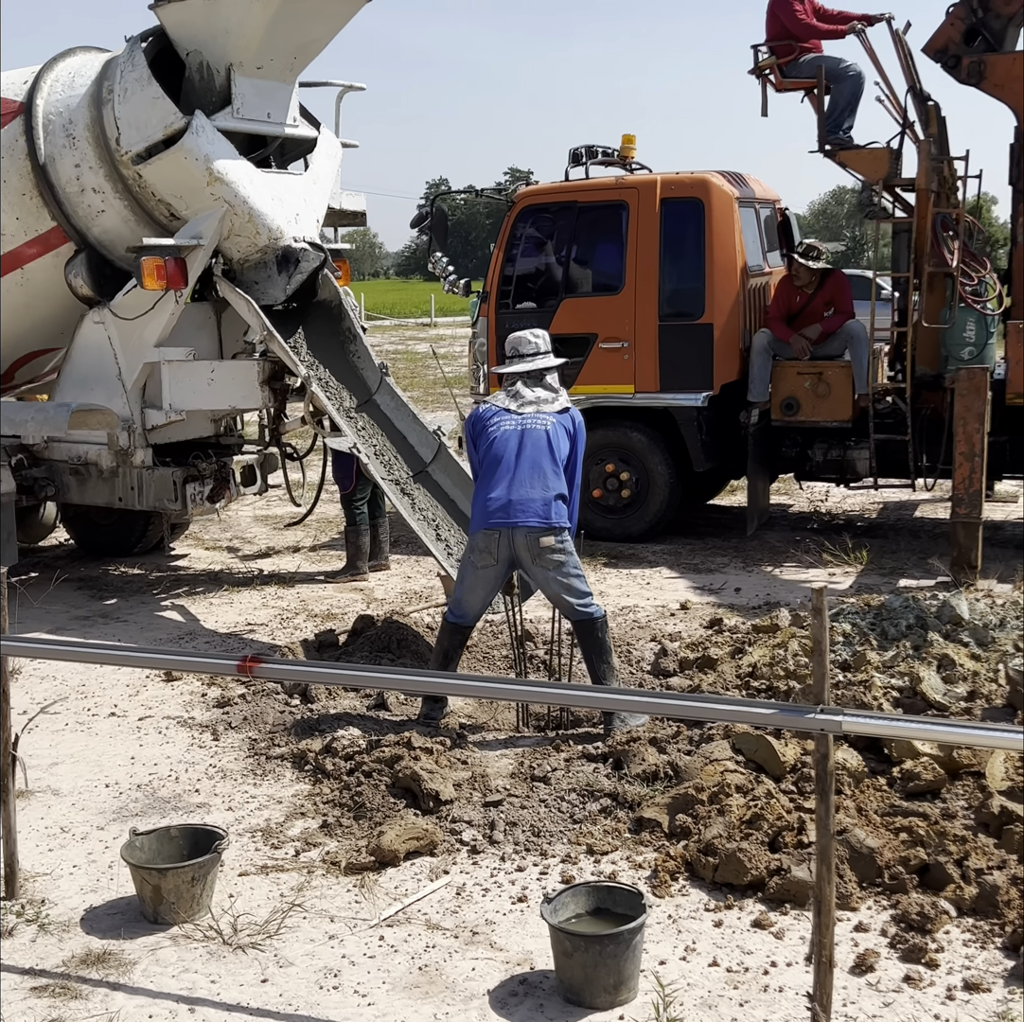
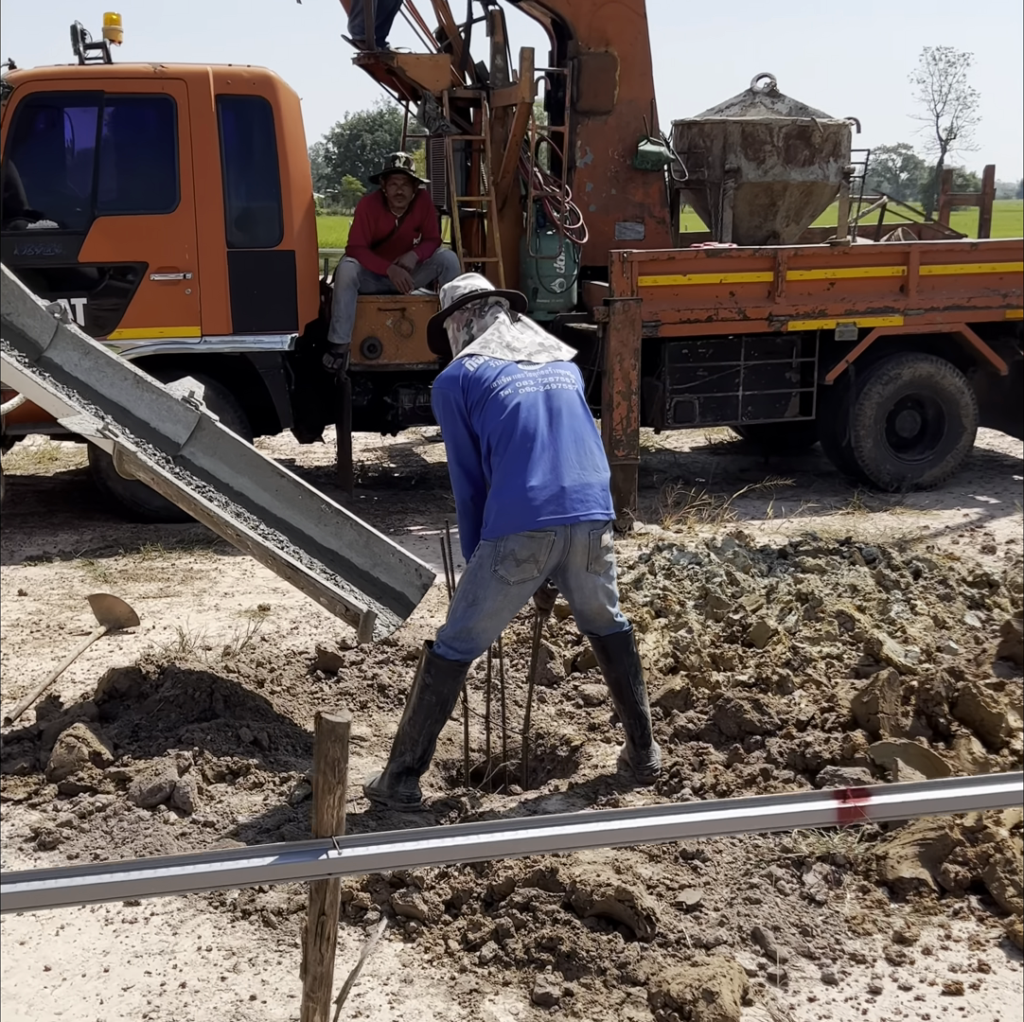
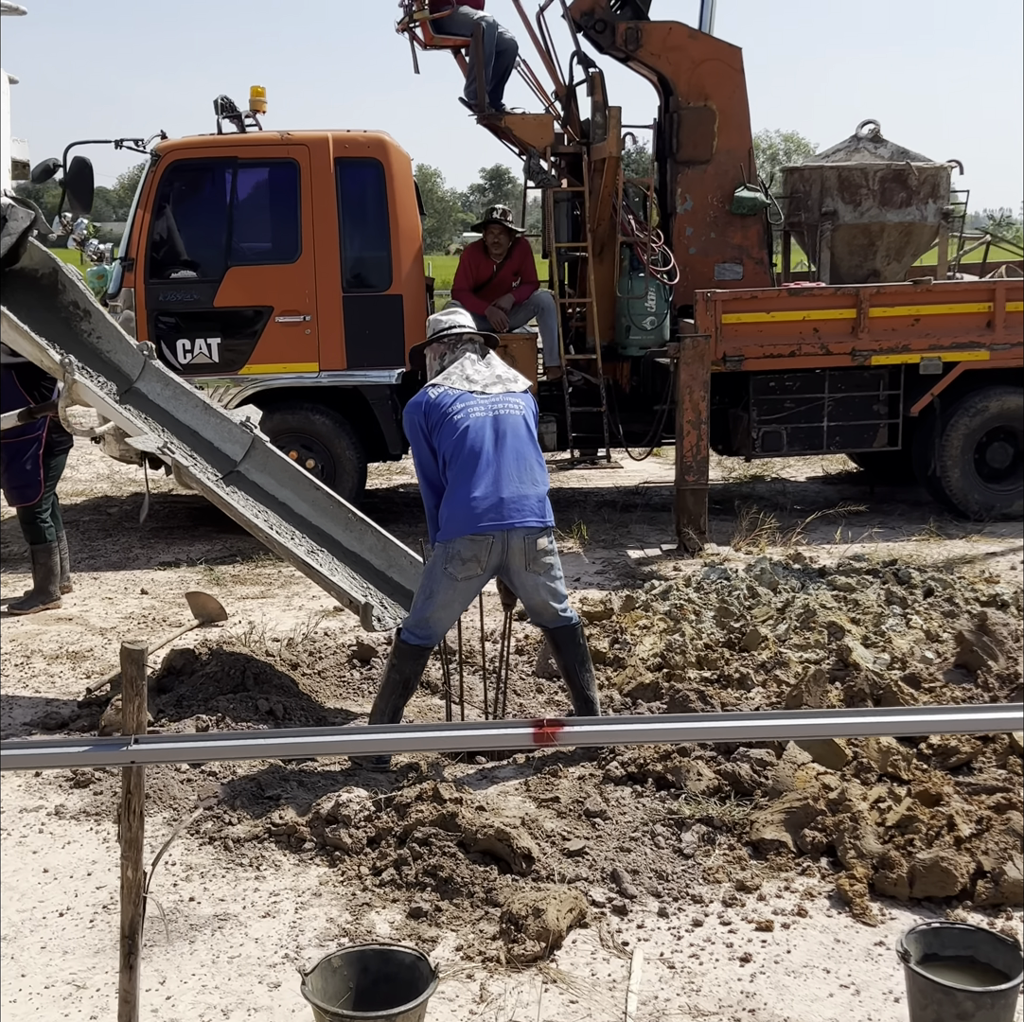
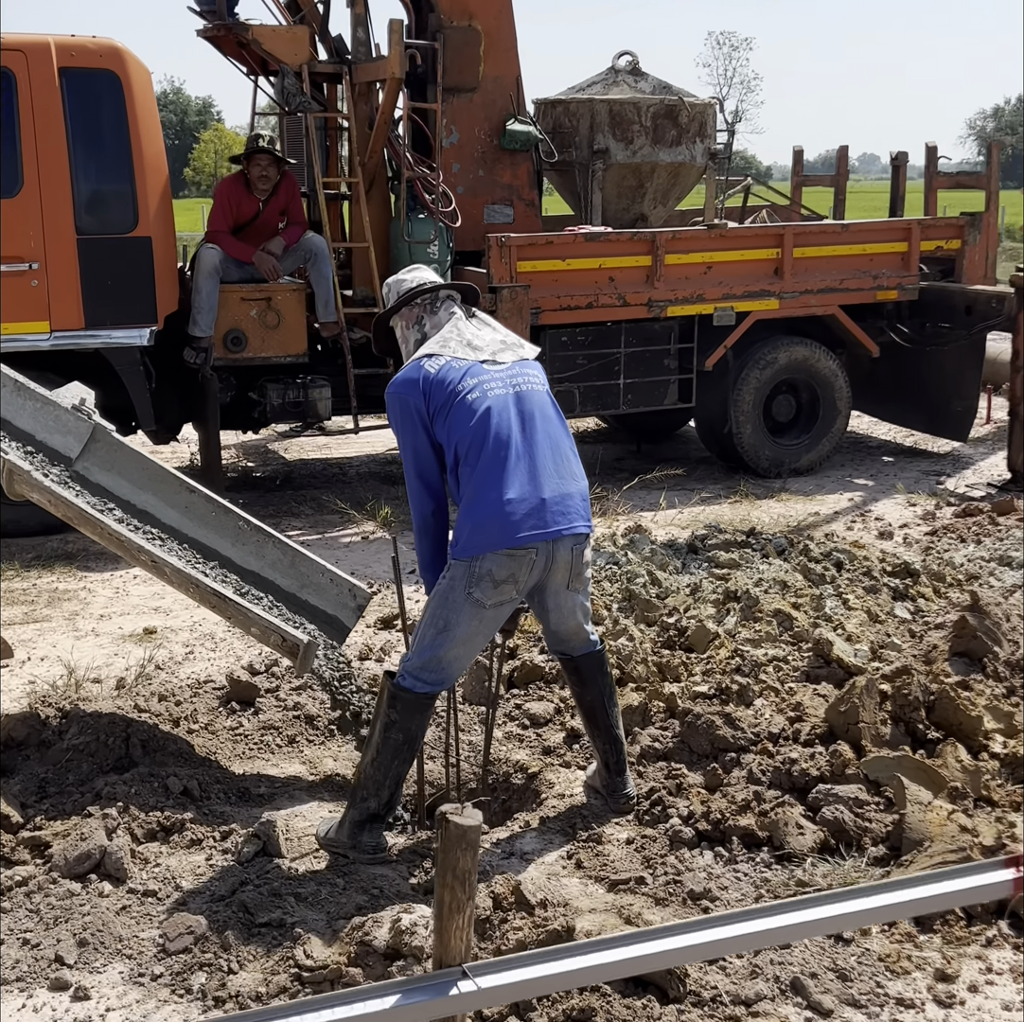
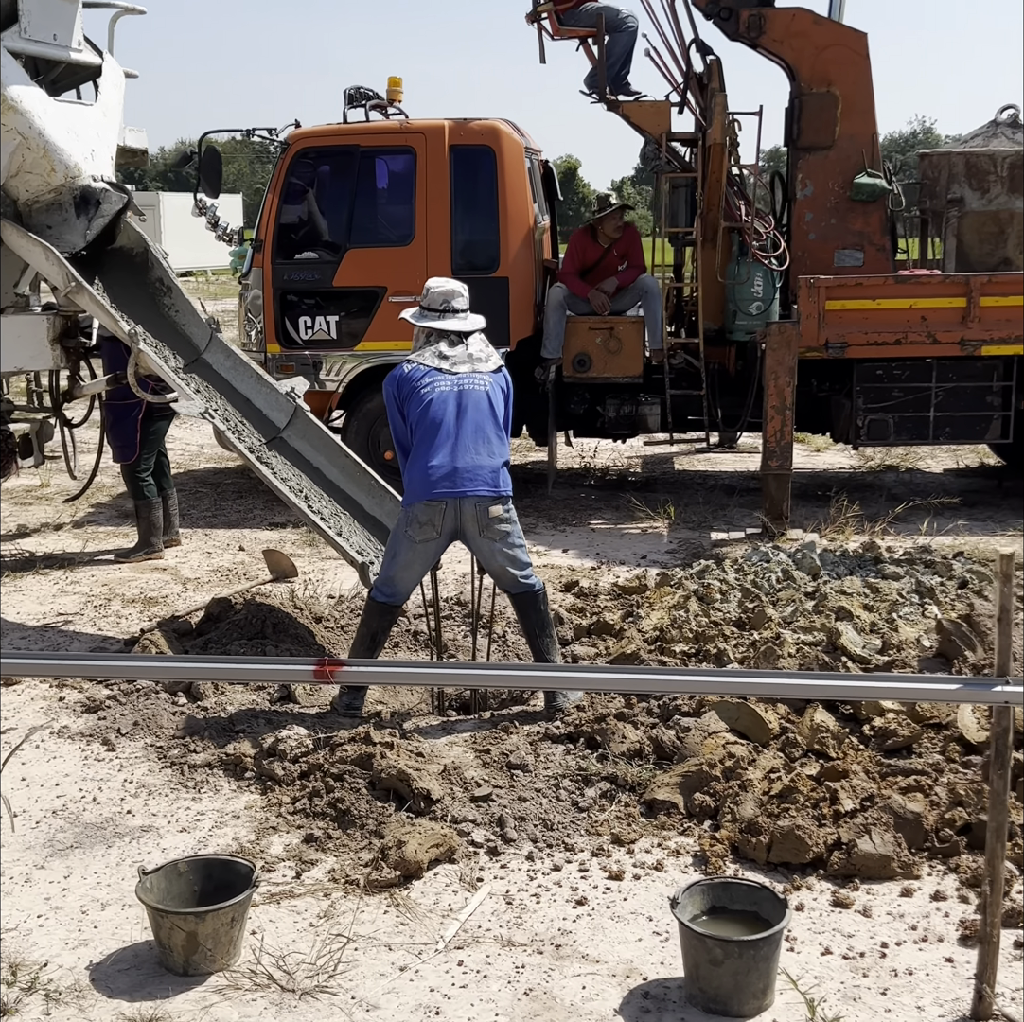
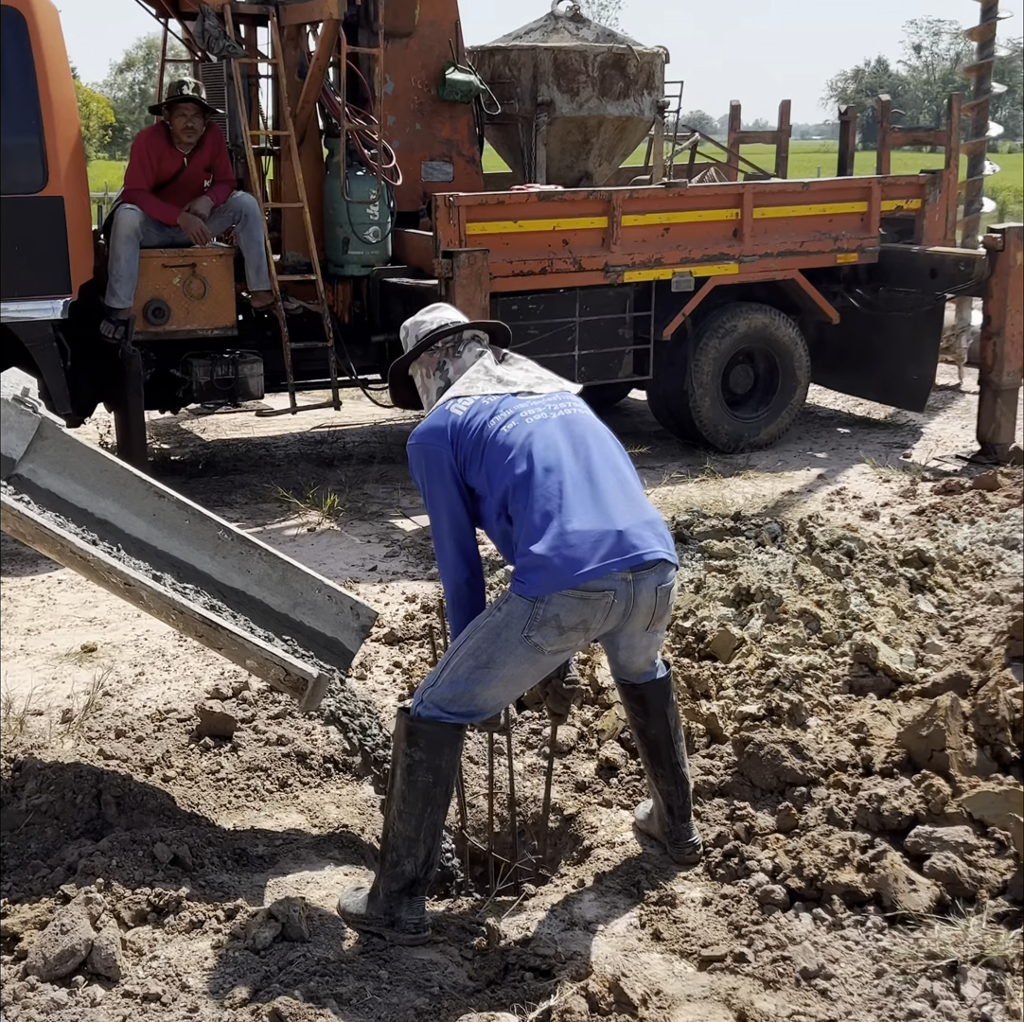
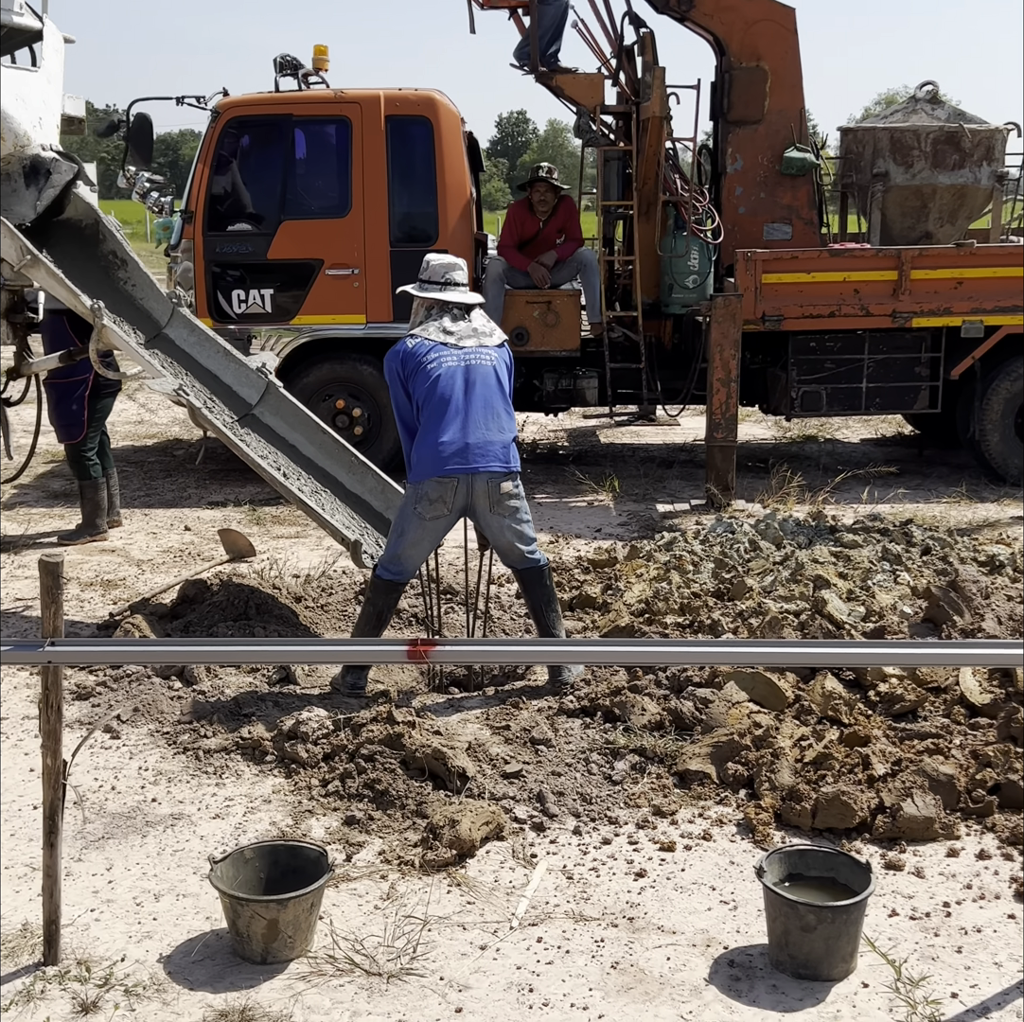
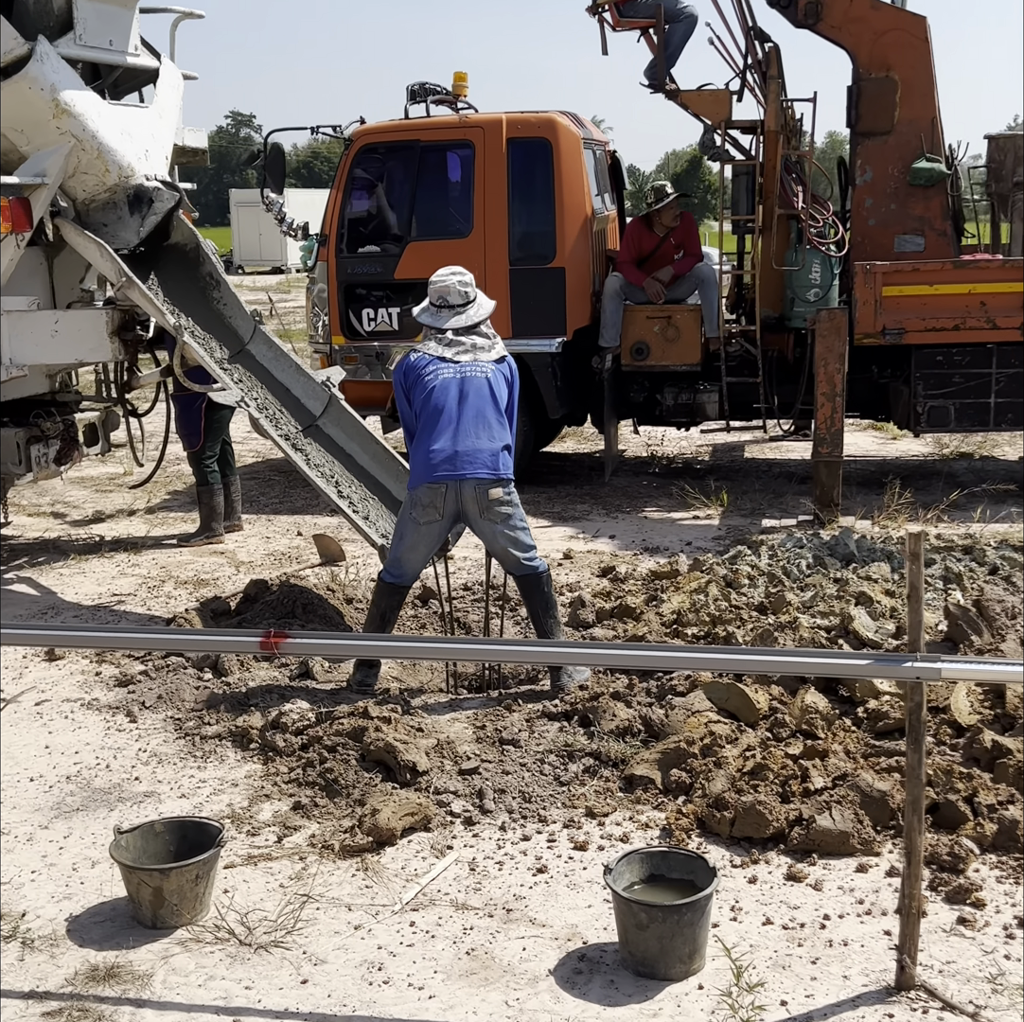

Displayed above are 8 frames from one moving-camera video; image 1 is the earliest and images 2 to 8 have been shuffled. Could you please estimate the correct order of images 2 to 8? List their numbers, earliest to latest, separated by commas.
8, 5, 7, 3, 2, 4, 6
